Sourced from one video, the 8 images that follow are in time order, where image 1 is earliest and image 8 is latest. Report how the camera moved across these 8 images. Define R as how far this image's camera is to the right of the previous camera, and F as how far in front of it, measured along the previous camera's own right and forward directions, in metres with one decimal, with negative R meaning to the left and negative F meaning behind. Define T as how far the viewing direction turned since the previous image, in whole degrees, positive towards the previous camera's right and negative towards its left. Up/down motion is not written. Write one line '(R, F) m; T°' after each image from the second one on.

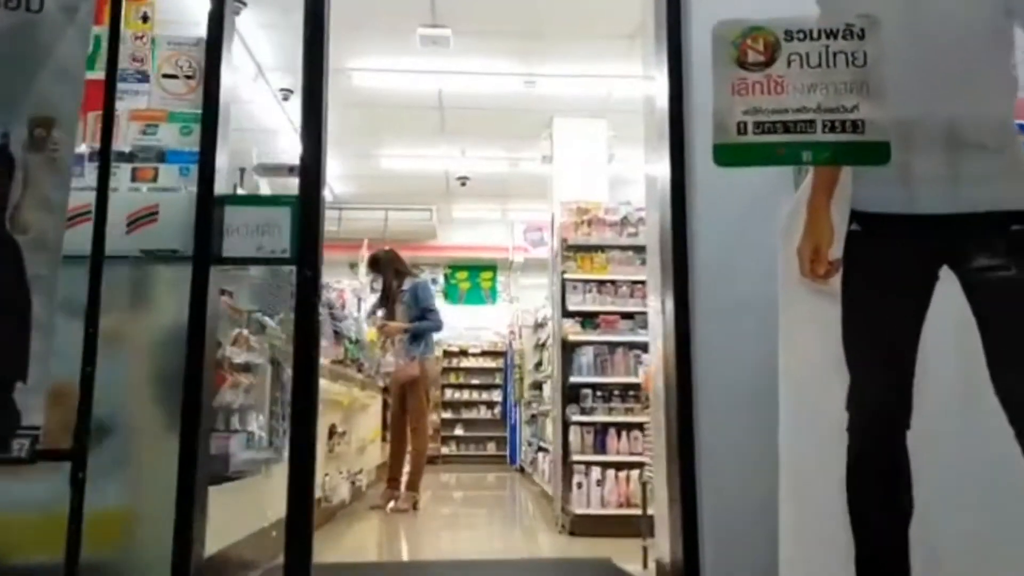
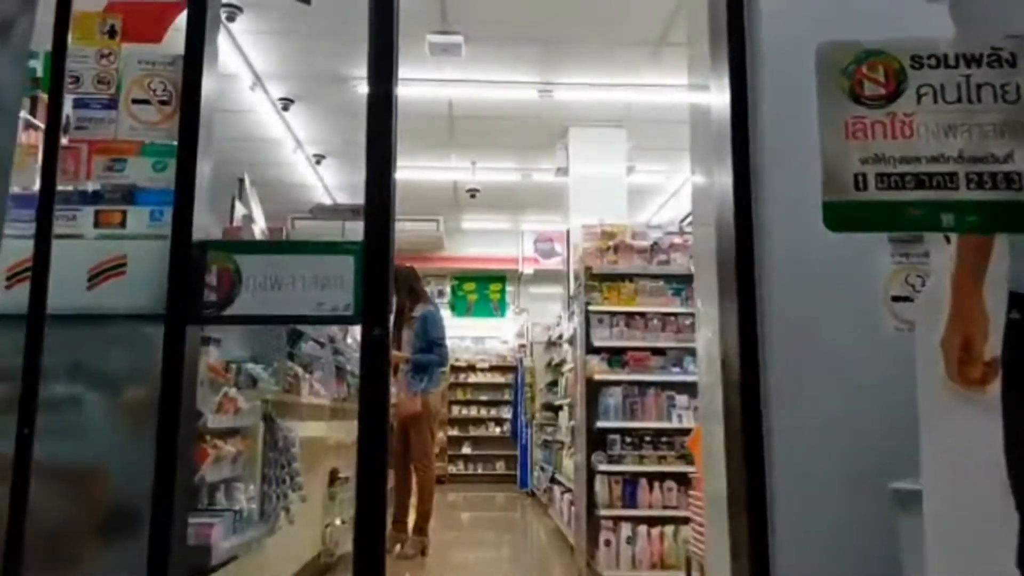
(-0.1, +0.5) m; 0°
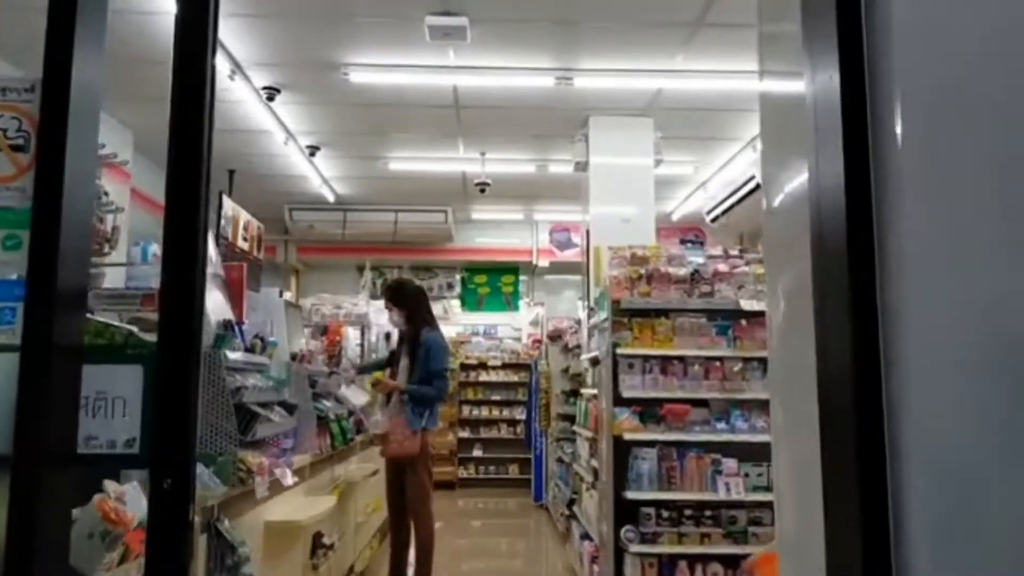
(0.0, +0.8) m; -1°
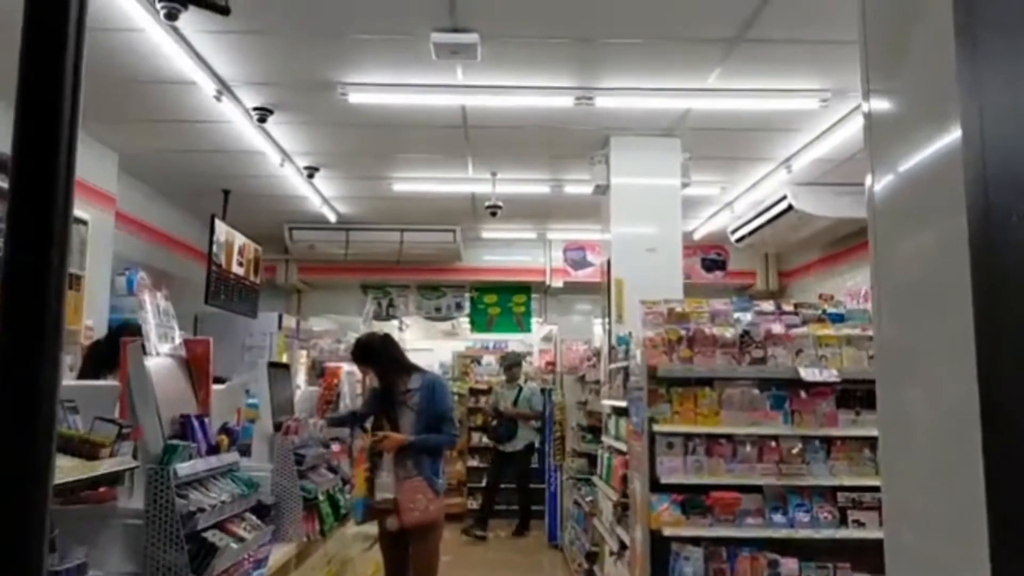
(0.0, +0.6) m; -1°
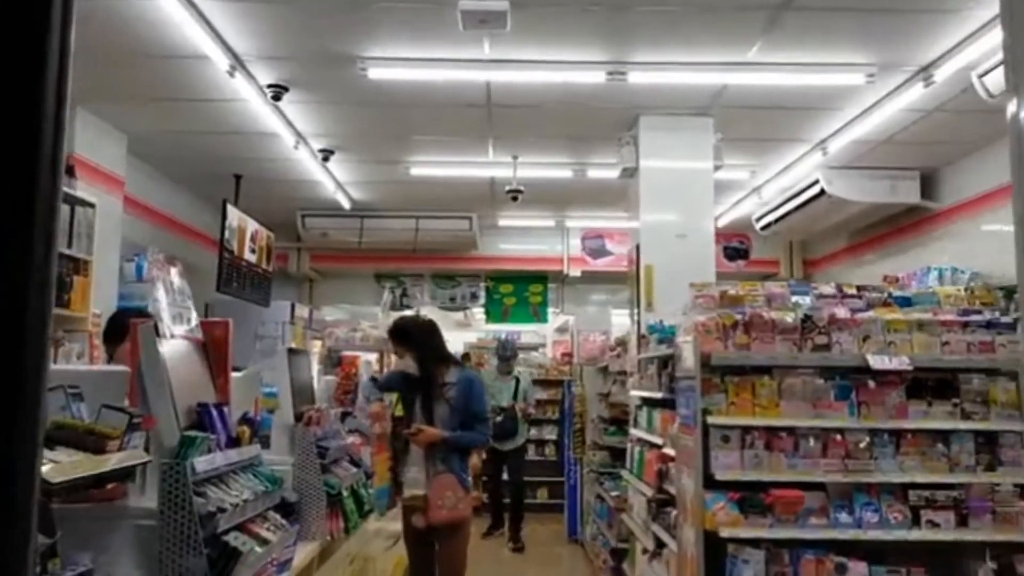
(-0.1, +0.3) m; -1°
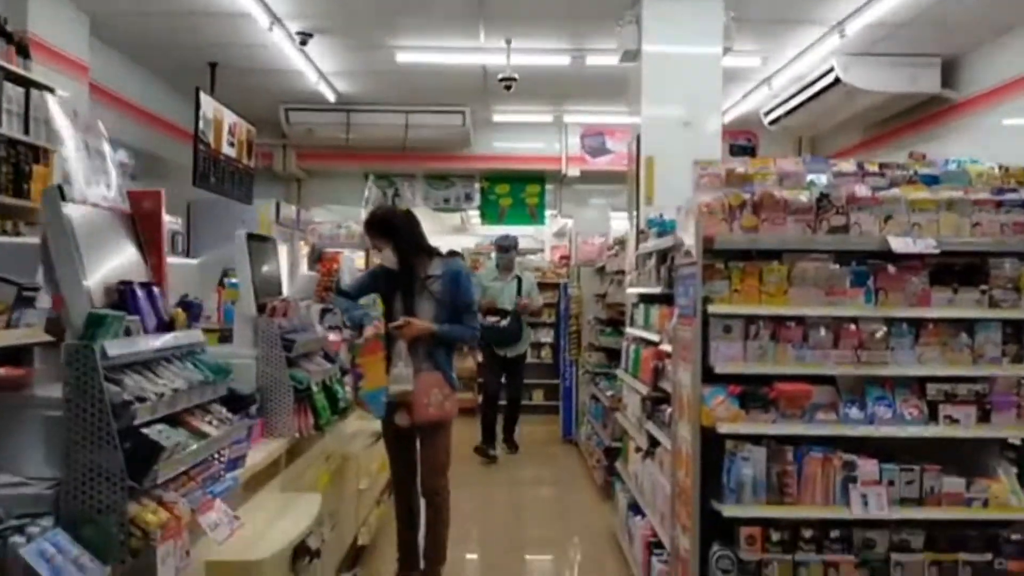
(+0.1, +0.3) m; 0°
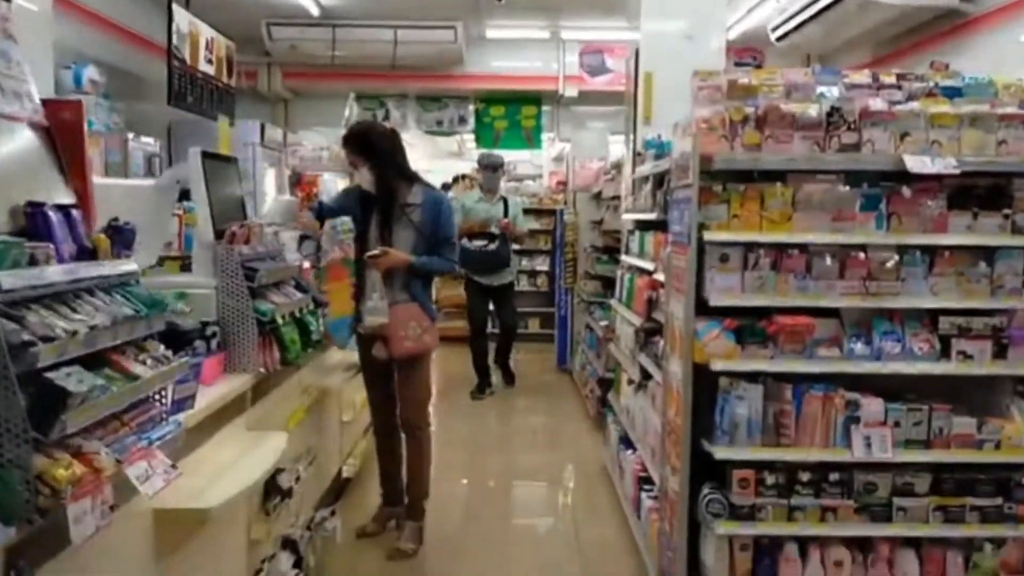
(+0.1, +0.2) m; 0°
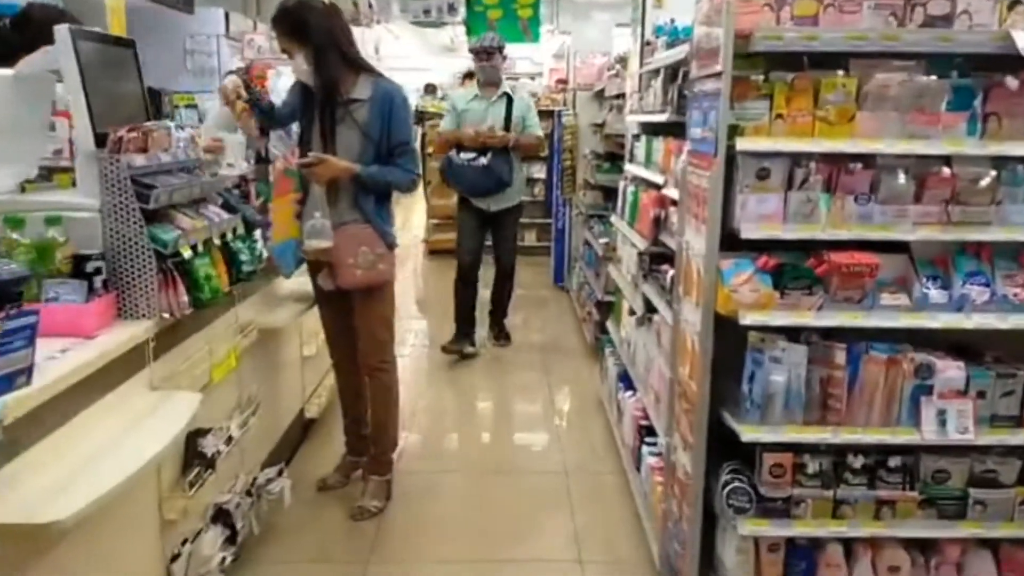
(+0.1, +0.7) m; 0°
